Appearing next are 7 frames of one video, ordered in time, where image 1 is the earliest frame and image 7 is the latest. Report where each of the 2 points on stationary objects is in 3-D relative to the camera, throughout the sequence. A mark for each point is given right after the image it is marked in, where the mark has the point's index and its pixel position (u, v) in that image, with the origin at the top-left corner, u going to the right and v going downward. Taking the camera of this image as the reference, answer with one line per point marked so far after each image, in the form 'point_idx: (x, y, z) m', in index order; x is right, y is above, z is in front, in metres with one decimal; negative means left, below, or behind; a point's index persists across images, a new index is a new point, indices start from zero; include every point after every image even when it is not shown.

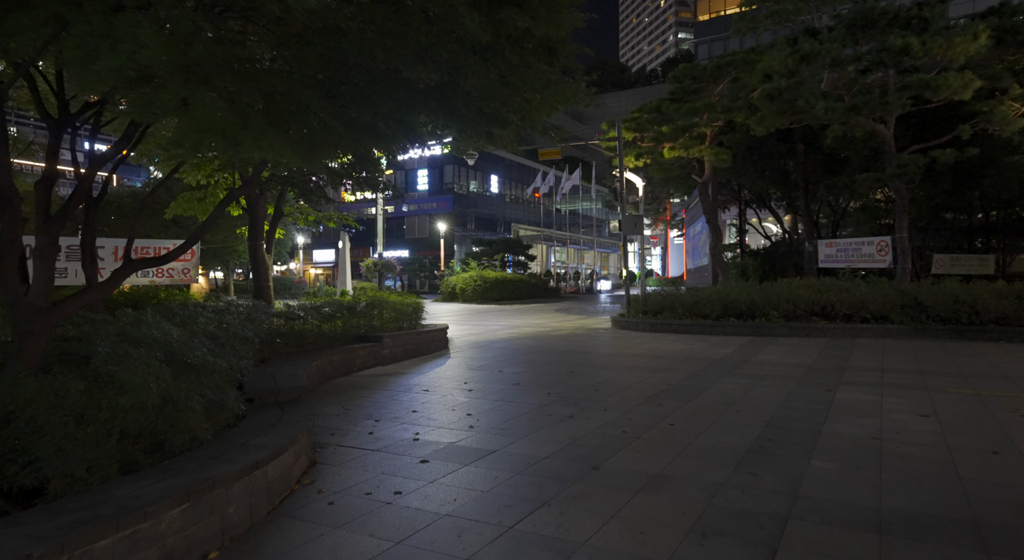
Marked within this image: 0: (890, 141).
0: (+9.9, +3.6, +17.9) m
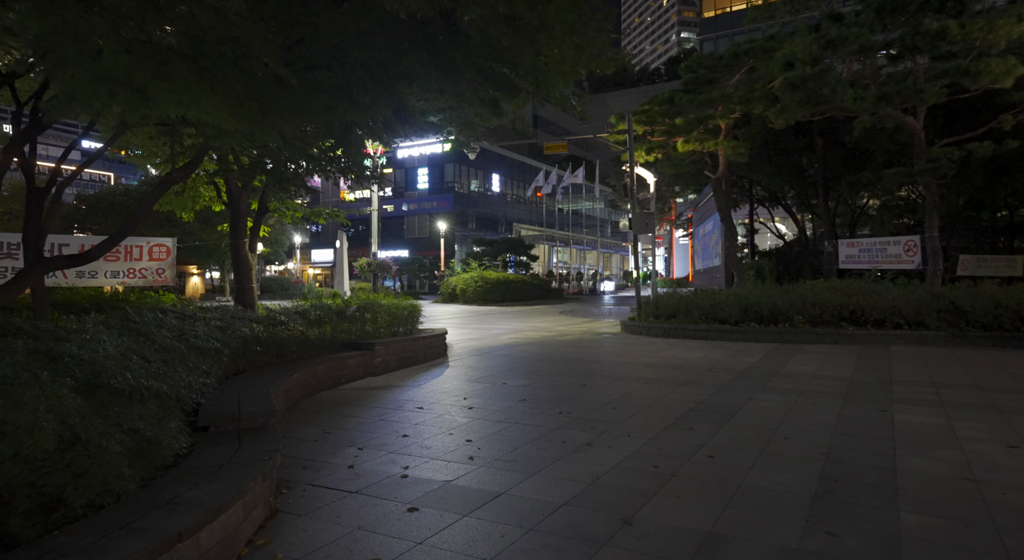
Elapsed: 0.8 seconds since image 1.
0: (+10.0, +3.6, +16.7) m
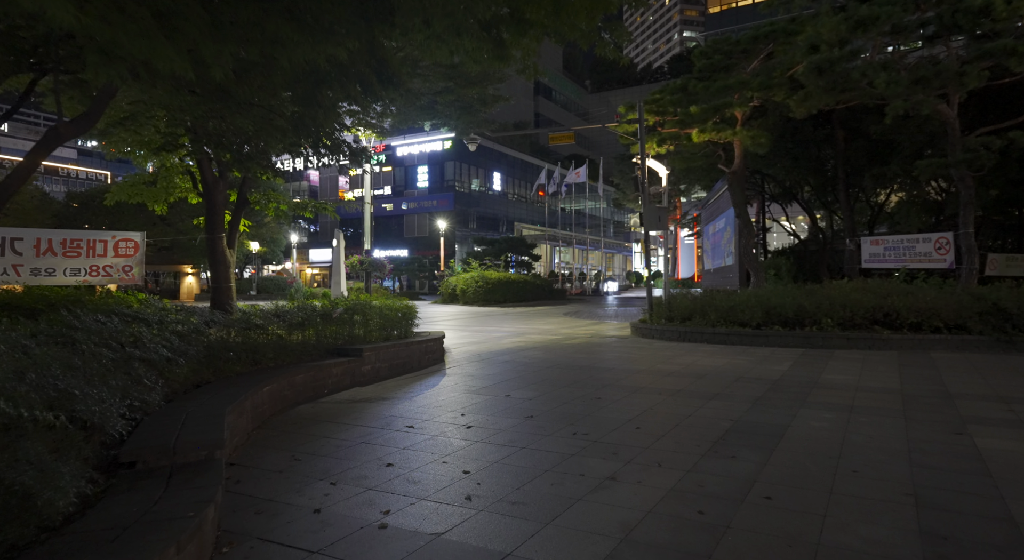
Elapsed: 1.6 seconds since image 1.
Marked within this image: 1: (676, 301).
0: (+10.0, +3.6, +15.5) m
1: (+4.0, -0.5, +16.7) m
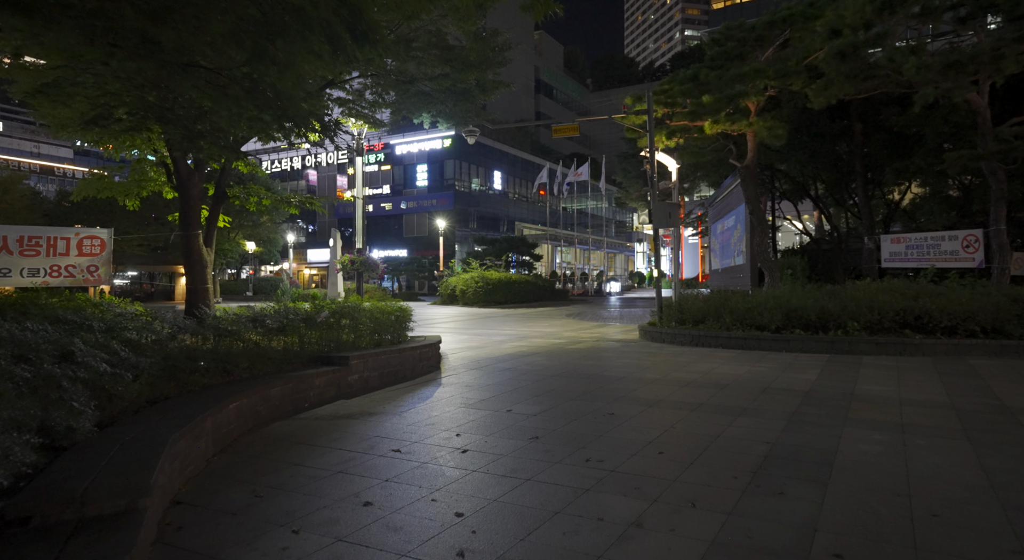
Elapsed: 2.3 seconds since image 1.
0: (+10.1, +3.6, +14.6) m
1: (+4.1, -0.5, +15.8) m
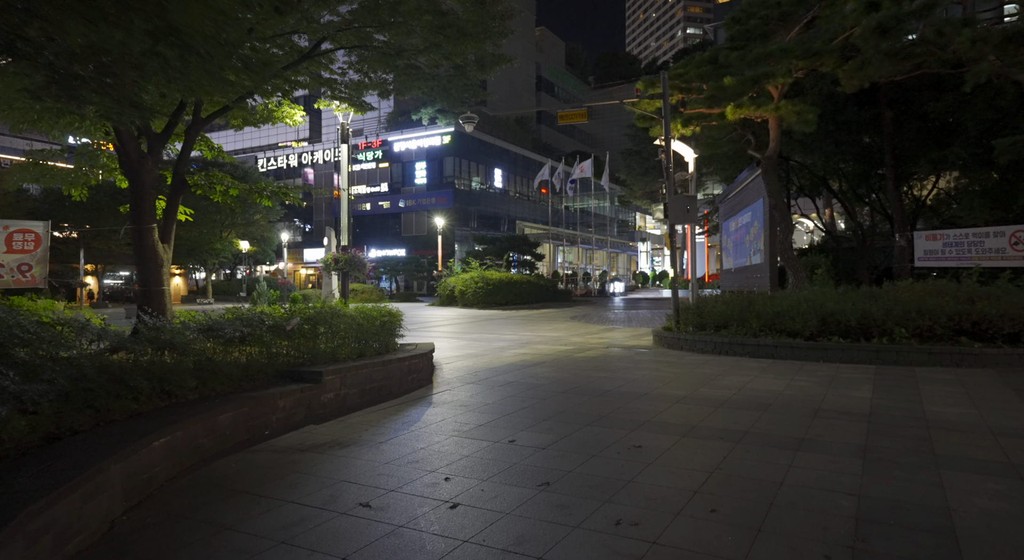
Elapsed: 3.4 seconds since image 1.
0: (+10.1, +3.6, +13.1) m
1: (+4.1, -0.5, +14.3) m
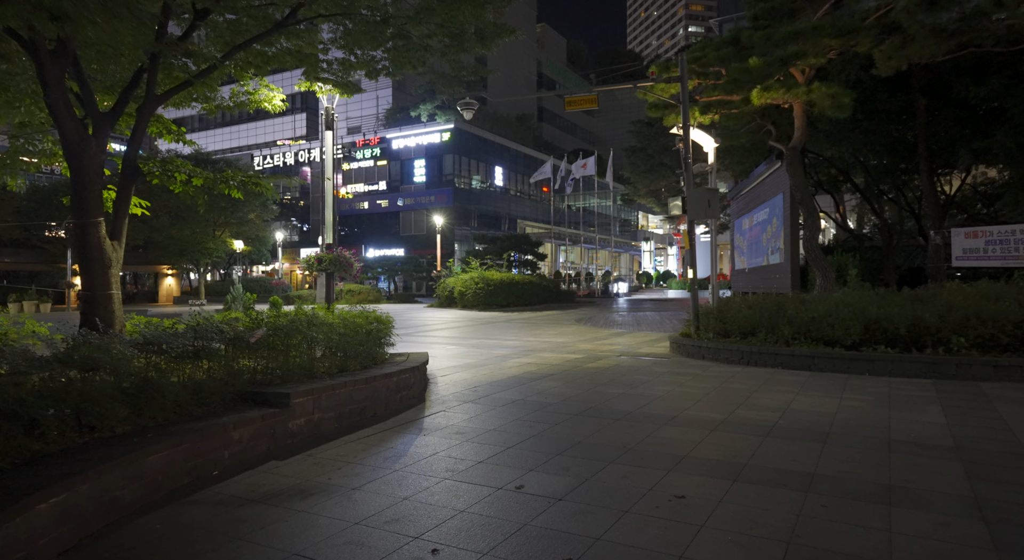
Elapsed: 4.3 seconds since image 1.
0: (+10.2, +3.5, +11.7) m
1: (+4.2, -0.6, +12.9) m
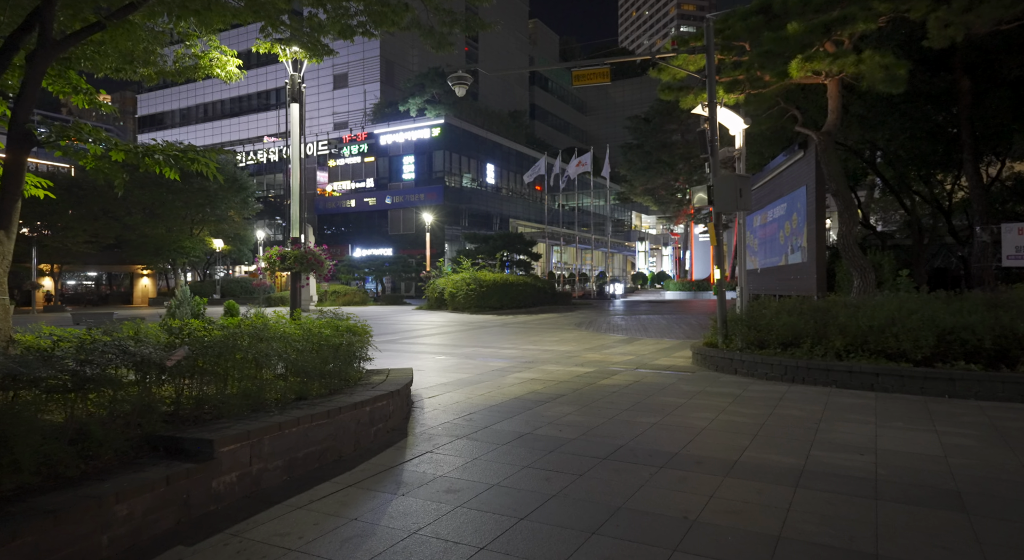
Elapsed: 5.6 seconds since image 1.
0: (+10.2, +3.5, +10.0) m
1: (+4.2, -0.6, +11.1) m
